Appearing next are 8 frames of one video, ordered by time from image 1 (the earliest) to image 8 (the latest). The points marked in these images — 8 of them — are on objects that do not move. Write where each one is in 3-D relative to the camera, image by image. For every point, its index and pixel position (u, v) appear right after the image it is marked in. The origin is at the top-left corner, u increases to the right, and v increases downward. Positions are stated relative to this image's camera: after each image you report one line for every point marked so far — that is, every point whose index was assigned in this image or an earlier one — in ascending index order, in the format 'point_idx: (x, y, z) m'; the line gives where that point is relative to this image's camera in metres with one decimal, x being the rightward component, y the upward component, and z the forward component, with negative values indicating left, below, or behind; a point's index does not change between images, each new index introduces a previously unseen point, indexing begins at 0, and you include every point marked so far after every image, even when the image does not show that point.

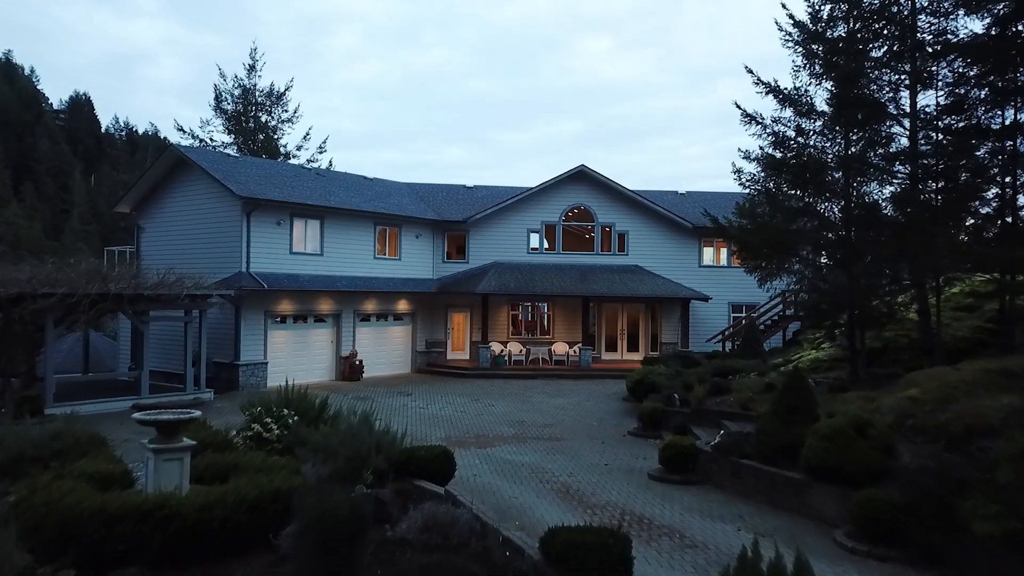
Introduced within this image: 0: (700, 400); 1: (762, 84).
0: (+5.1, -3.1, +16.6) m
1: (+7.1, +5.8, +17.4) m
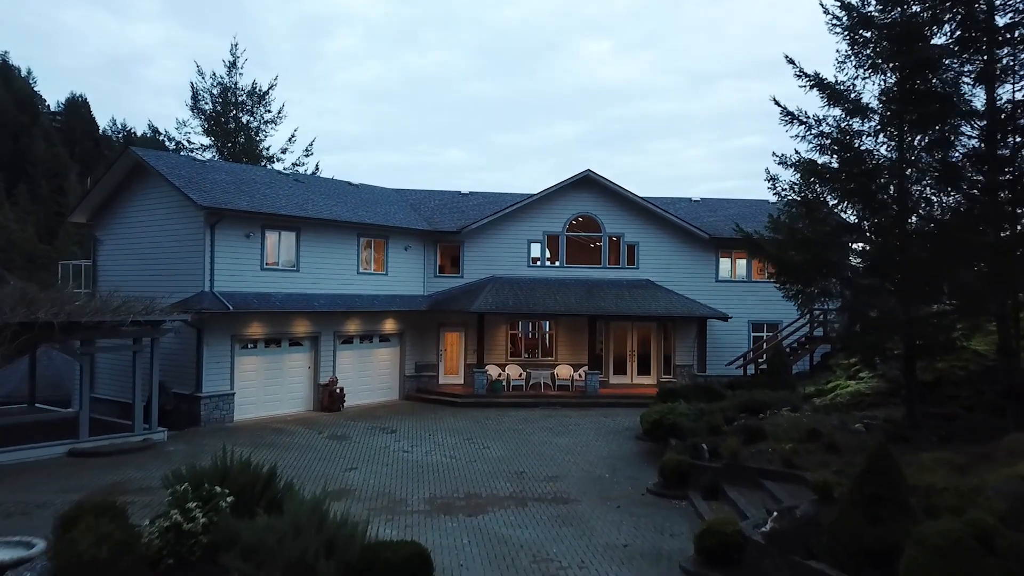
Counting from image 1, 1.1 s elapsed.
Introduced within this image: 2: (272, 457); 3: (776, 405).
0: (+5.0, -3.8, +13.9) m
1: (+7.0, +5.1, +14.7) m
2: (-6.5, -4.6, +16.7) m
3: (+8.2, -3.6, +19.0) m
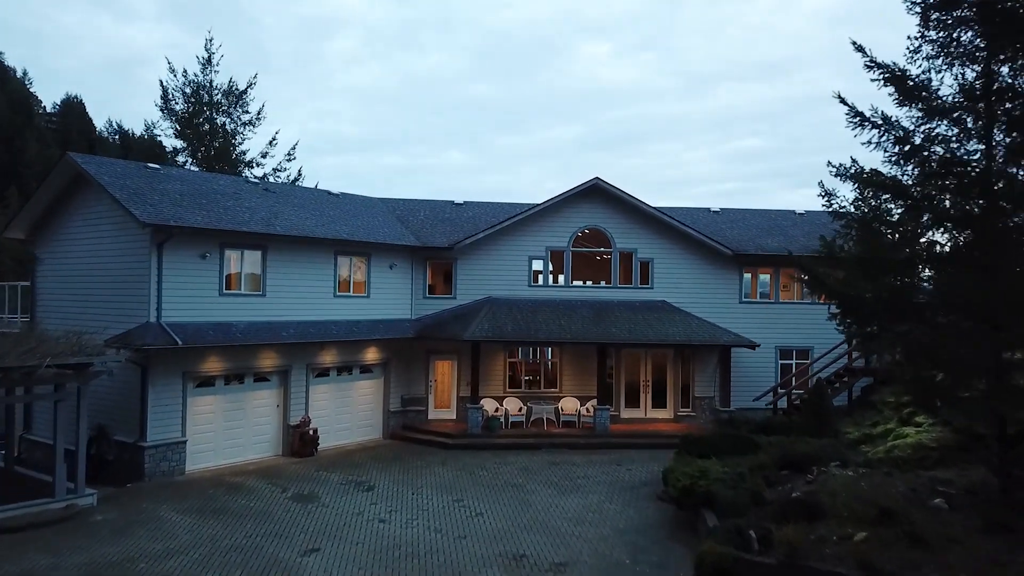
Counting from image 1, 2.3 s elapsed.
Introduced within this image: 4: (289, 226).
0: (+5.0, -4.6, +11.0) m
1: (+7.0, +4.2, +11.8) m
2: (-6.6, -5.5, +13.8) m
3: (+8.1, -4.5, +16.0) m
4: (-7.3, +2.0, +19.8) m
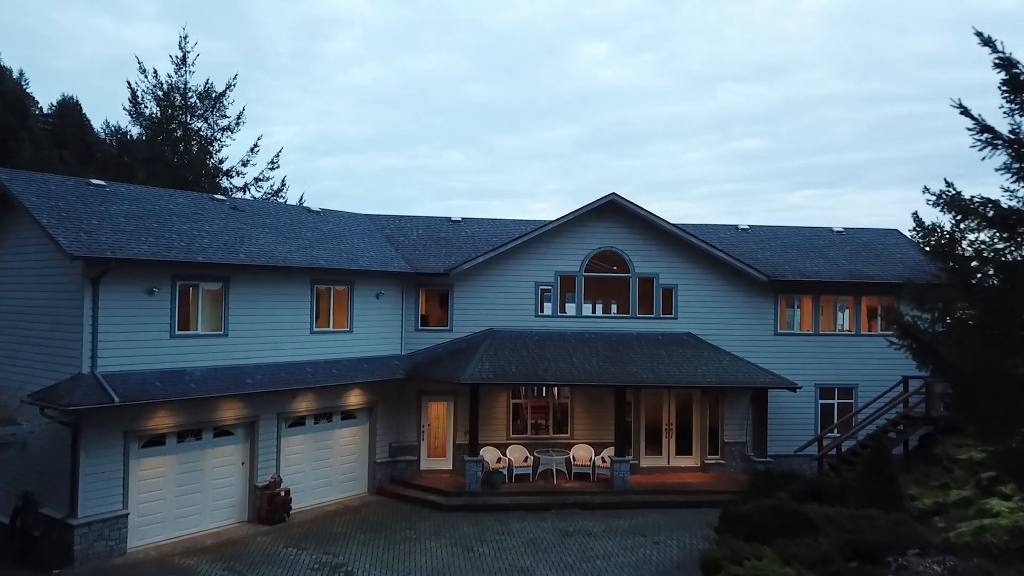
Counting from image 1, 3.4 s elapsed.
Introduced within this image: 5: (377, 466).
0: (+5.1, -5.6, +8.0) m
1: (+7.1, +3.2, +8.8) m
2: (-6.4, -6.5, +10.8) m
3: (+8.3, -5.5, +13.1) m
4: (-7.1, +1.0, +16.9) m
5: (-4.3, -5.7, +19.6) m
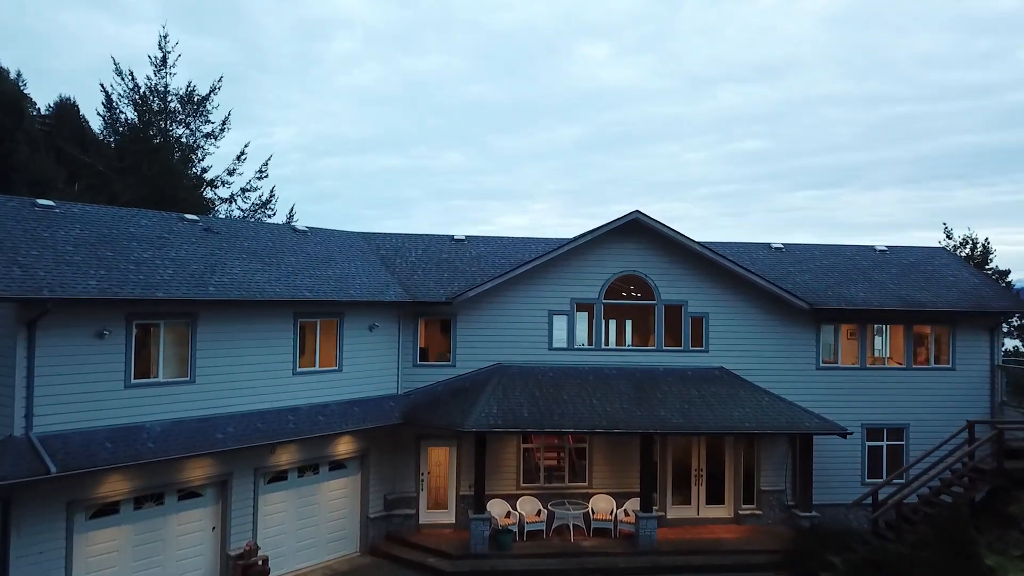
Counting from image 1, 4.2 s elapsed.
0: (+5.4, -6.5, +5.7) m
1: (+7.4, +2.3, +6.5) m
2: (-6.1, -7.4, +8.5) m
3: (+8.6, -6.4, +10.8) m
4: (-6.8, +0.1, +14.6) m
5: (-4.0, -6.6, +17.2) m
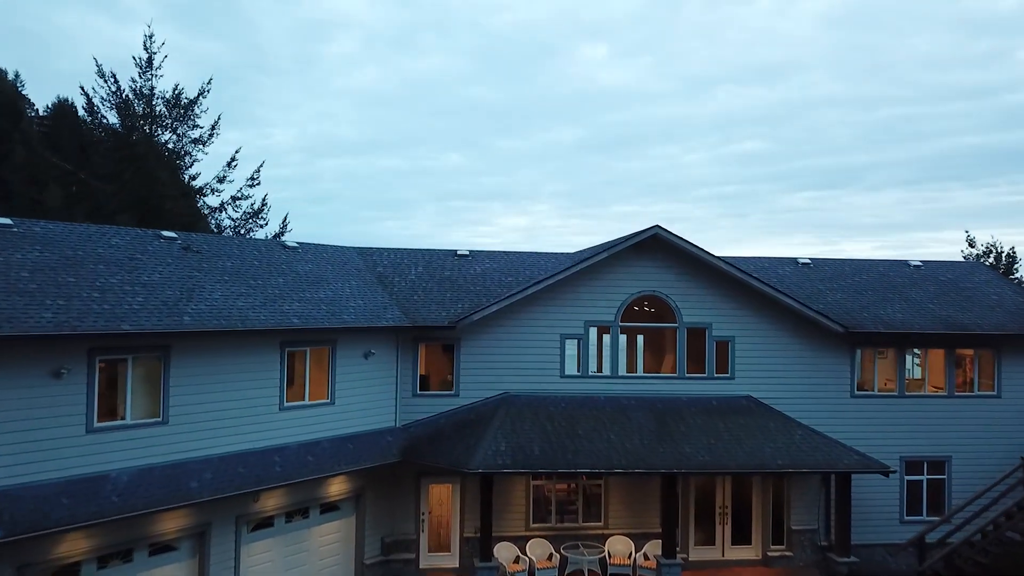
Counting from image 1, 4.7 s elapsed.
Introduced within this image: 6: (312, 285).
0: (+5.7, -7.1, +4.1) m
1: (+7.7, +1.7, +5.0) m
2: (-5.9, -8.0, +7.0) m
3: (+8.8, -7.0, +9.2) m
4: (-6.6, -0.5, +13.1) m
5: (-3.7, -7.2, +15.7) m
6: (-5.2, +0.1, +16.0) m
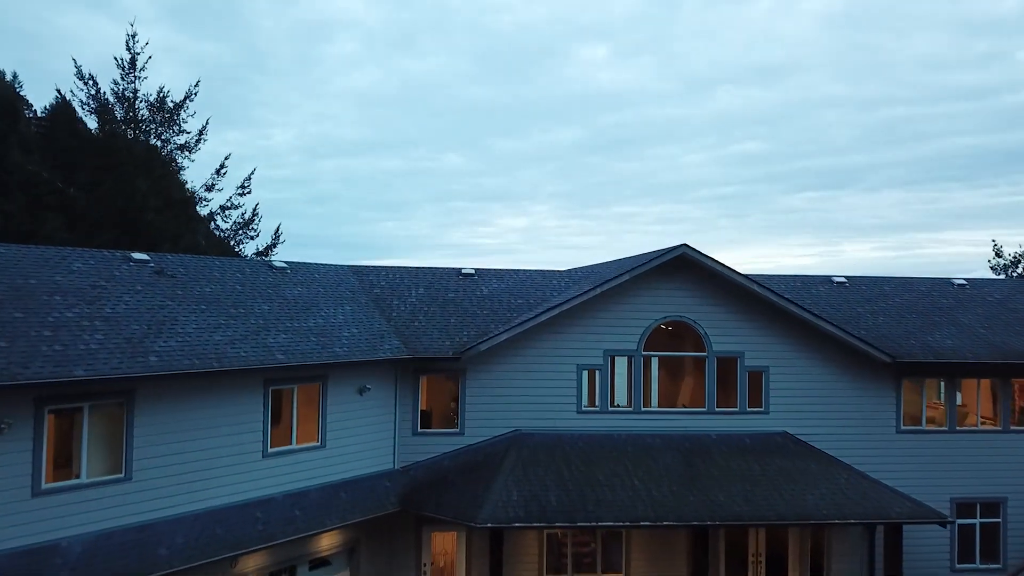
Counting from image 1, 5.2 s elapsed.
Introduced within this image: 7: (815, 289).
0: (+5.9, -7.7, +2.5) m
1: (+8.0, +1.1, +3.3) m
2: (-5.6, -8.6, +5.3) m
3: (+9.1, -7.6, +7.5) m
4: (-6.3, -1.2, +11.4) m
5: (-3.5, -7.8, +14.0) m
6: (-4.9, -0.6, +14.3) m
7: (+9.0, 0.0, +18.1) m
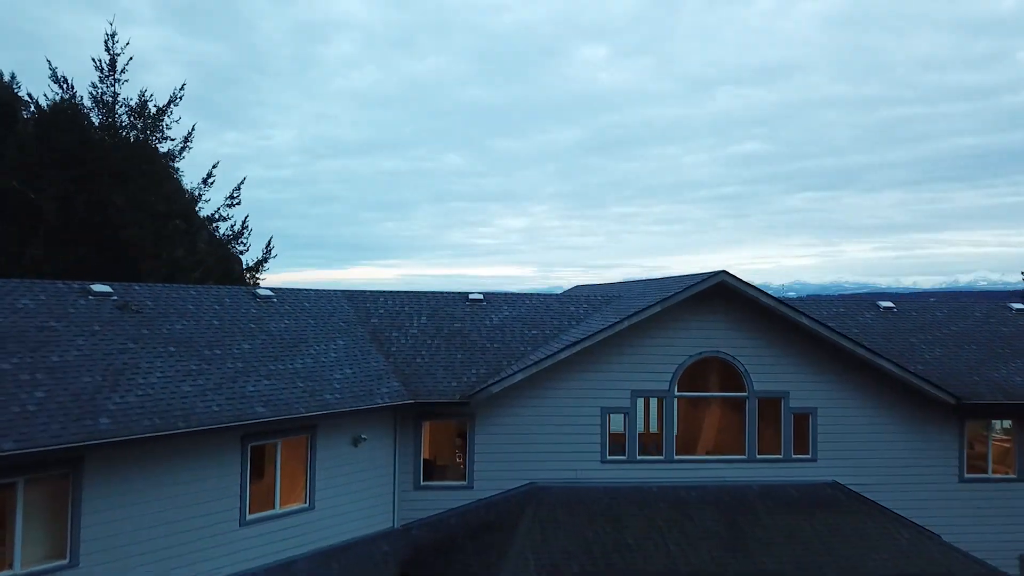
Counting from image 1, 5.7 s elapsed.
0: (+6.3, -8.4, +0.7) m
1: (+8.3, +0.4, +1.5) m
2: (-5.3, -9.3, +3.5) m
3: (+9.4, -8.4, +5.7) m
4: (-5.9, -1.9, +9.6) m
5: (-3.1, -8.5, +12.2) m
6: (-4.6, -1.3, +12.5) m
7: (+9.3, -0.7, +16.3) m
